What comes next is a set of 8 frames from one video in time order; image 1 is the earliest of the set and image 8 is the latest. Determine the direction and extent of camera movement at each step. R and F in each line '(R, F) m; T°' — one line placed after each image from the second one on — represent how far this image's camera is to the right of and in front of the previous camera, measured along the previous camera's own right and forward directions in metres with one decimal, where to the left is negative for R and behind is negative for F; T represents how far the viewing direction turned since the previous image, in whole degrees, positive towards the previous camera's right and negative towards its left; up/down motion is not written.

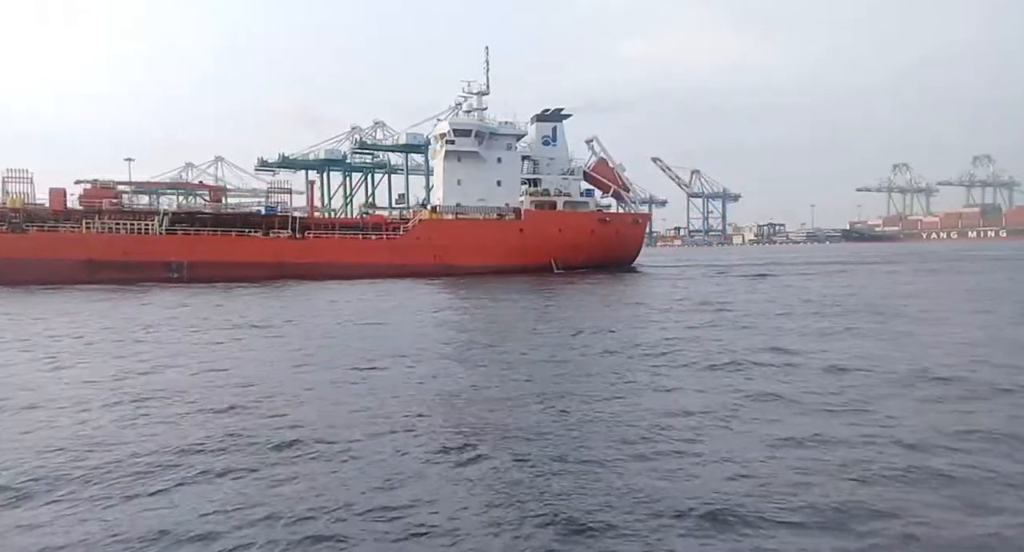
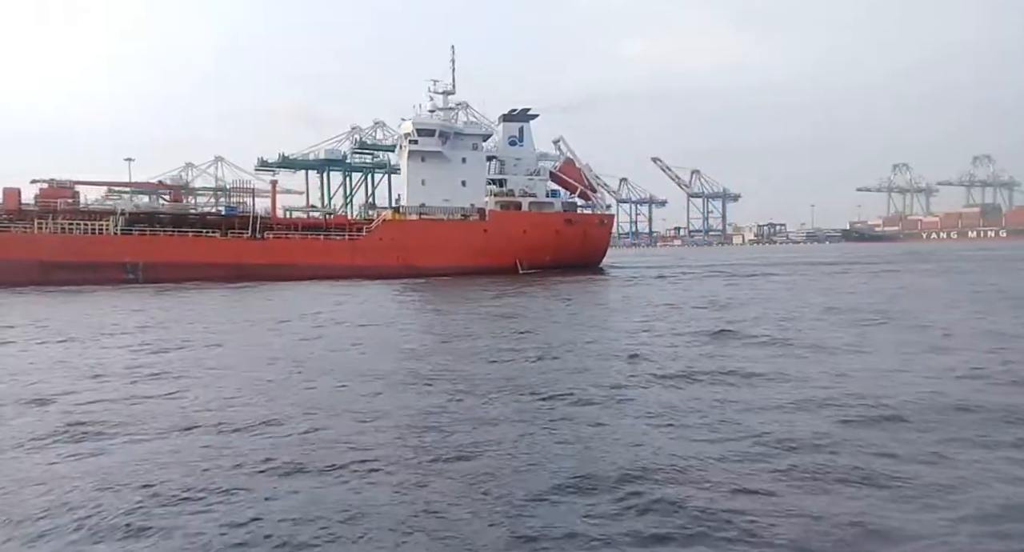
(+0.8, +0.1) m; 0°
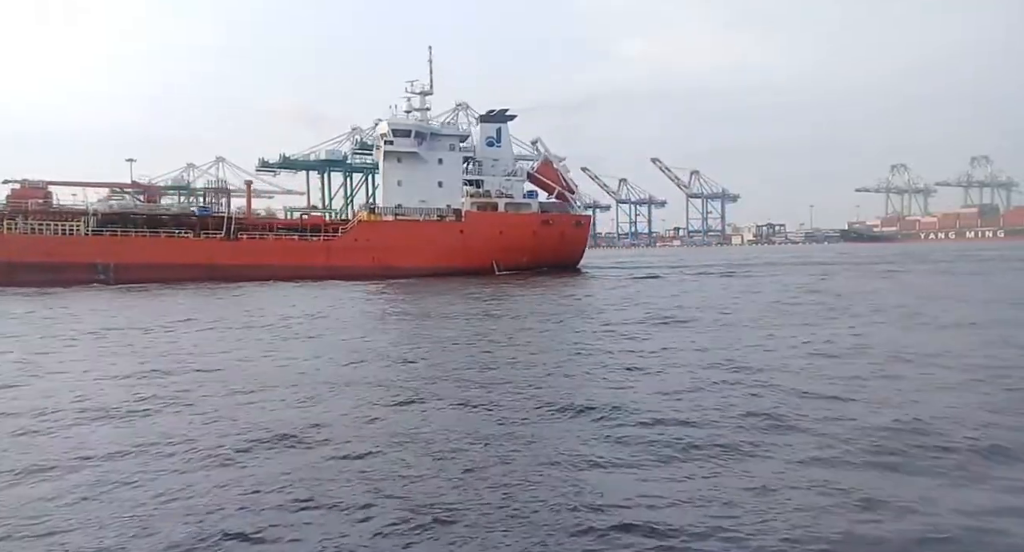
(+0.5, 0.0) m; 0°
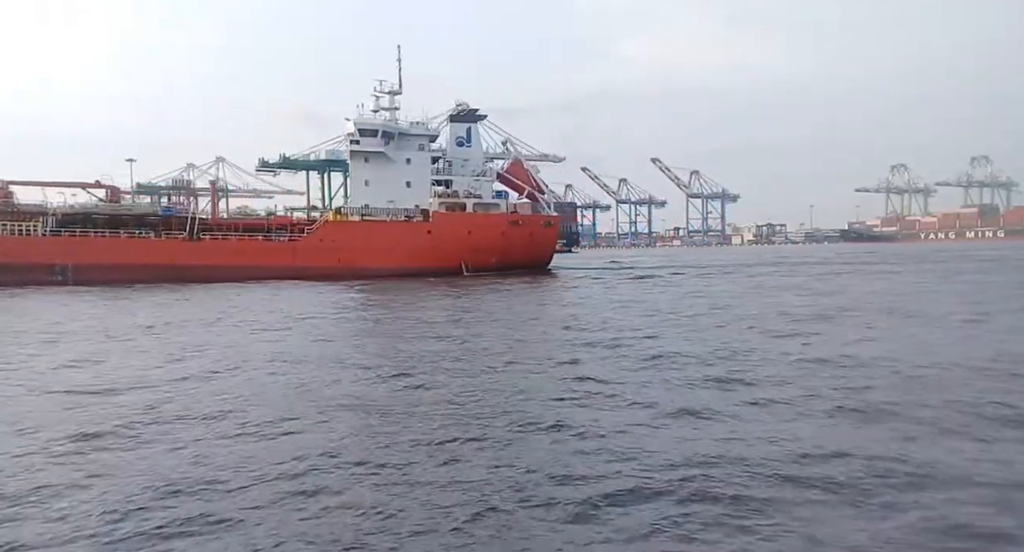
(+0.7, +0.1) m; 0°
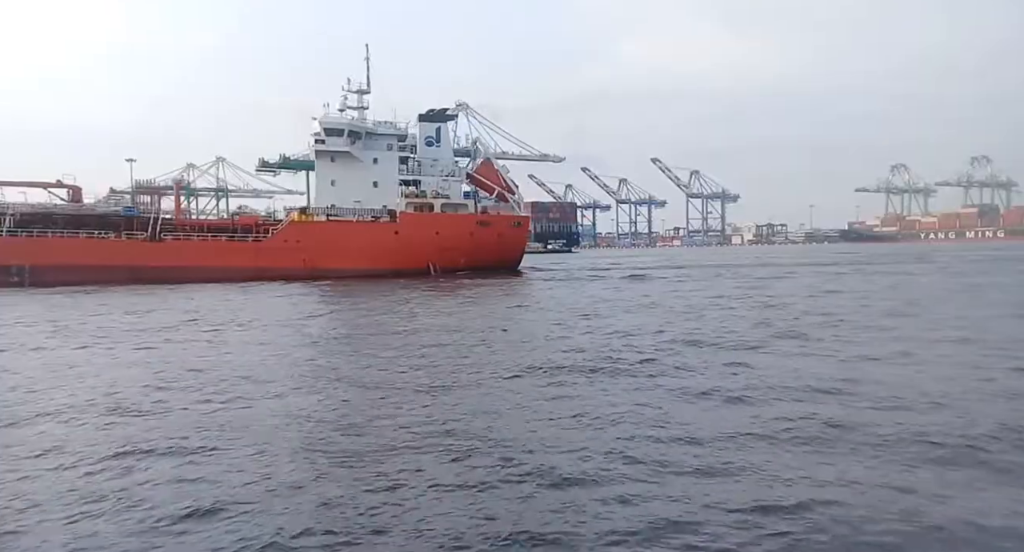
(+0.7, +0.2) m; 0°
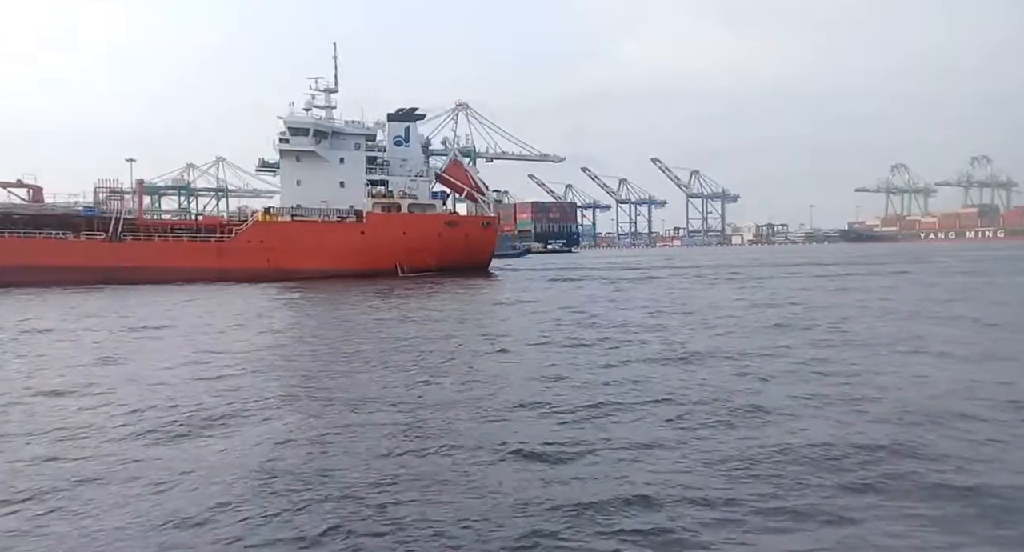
(+0.7, +0.2) m; 0°
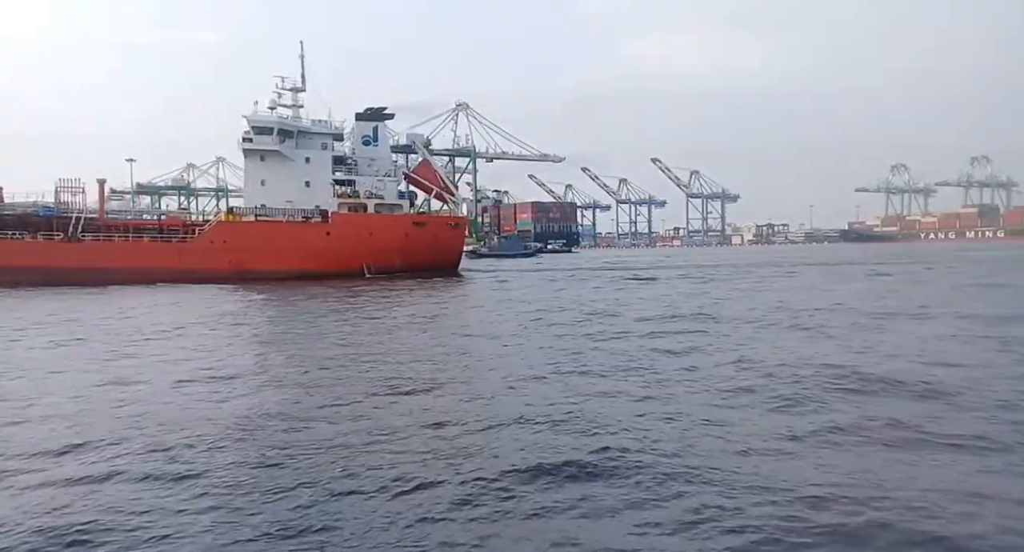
(+0.7, +0.2) m; 0°
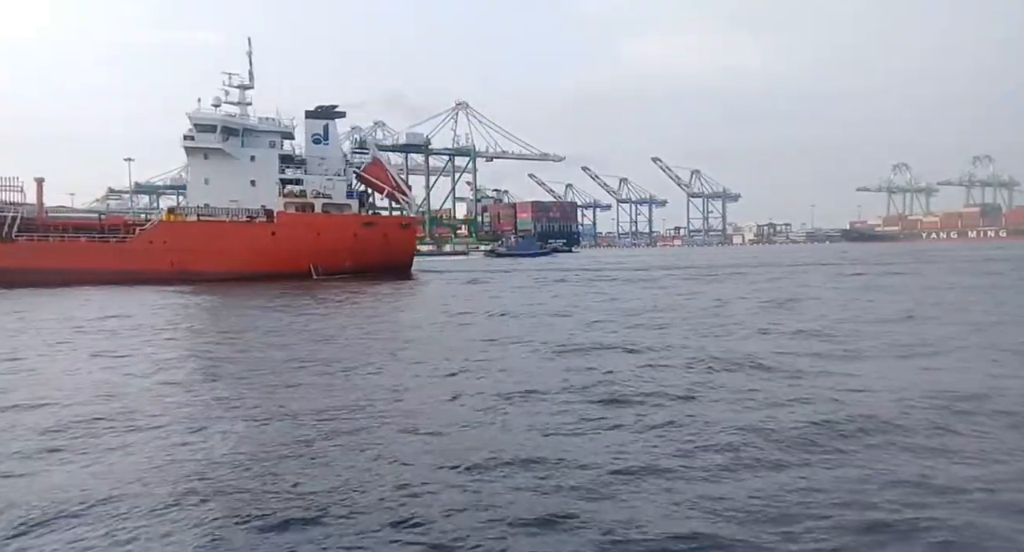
(+1.0, +0.4) m; 0°
